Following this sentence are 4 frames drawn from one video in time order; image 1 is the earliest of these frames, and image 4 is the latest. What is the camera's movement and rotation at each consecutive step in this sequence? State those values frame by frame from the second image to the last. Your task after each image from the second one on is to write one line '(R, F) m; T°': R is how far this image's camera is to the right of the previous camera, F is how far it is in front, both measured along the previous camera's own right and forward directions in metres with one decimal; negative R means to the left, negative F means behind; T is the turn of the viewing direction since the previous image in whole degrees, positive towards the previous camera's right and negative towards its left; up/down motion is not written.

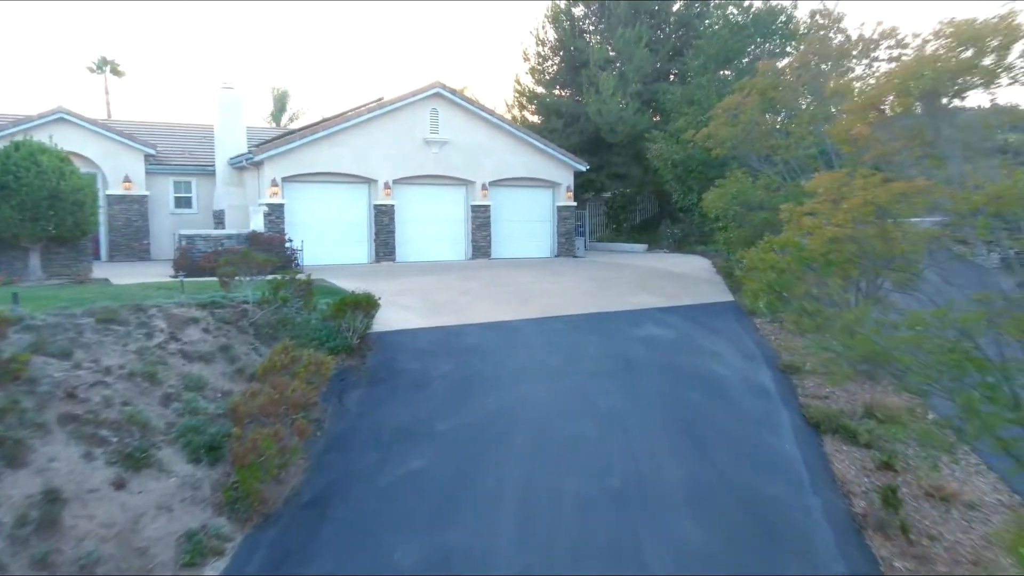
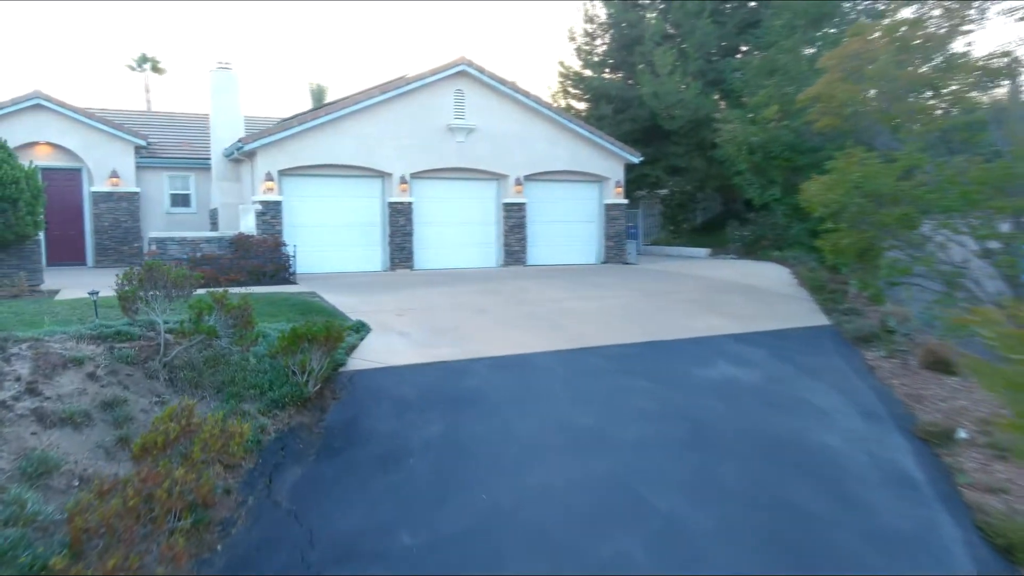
(+0.4, +3.2) m; -4°
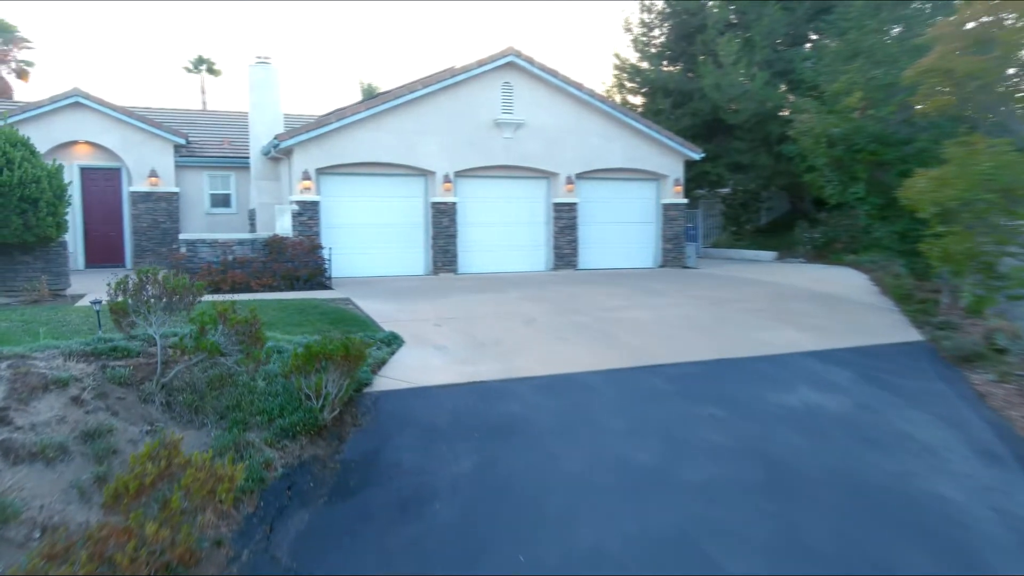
(+0.1, +1.1) m; -4°
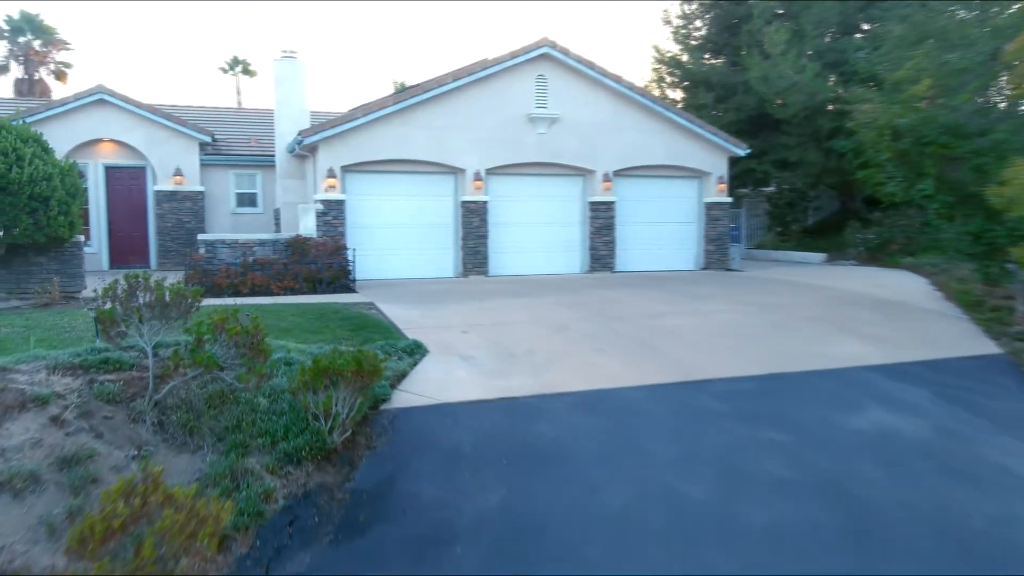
(0.0, +0.8) m; -2°
